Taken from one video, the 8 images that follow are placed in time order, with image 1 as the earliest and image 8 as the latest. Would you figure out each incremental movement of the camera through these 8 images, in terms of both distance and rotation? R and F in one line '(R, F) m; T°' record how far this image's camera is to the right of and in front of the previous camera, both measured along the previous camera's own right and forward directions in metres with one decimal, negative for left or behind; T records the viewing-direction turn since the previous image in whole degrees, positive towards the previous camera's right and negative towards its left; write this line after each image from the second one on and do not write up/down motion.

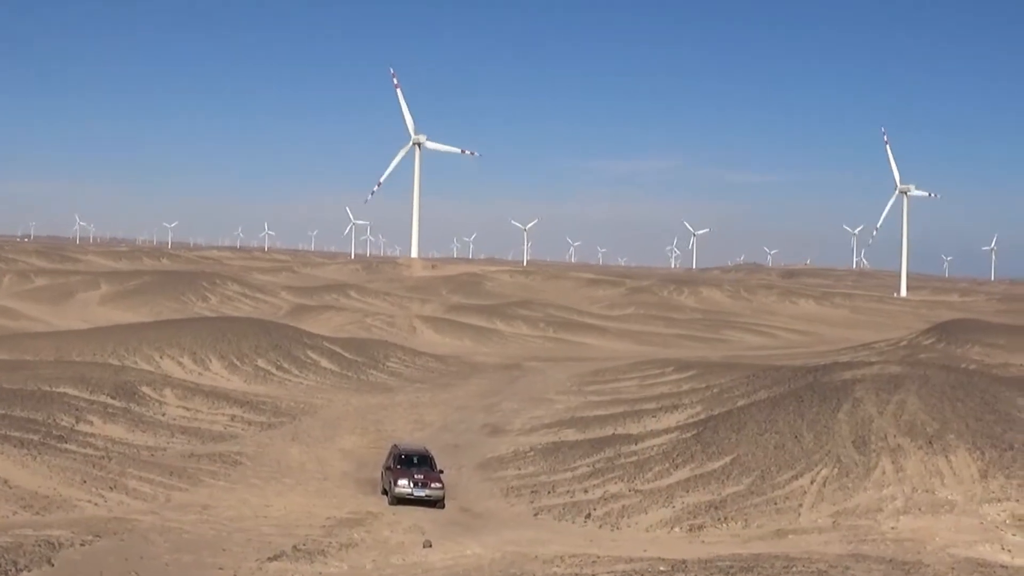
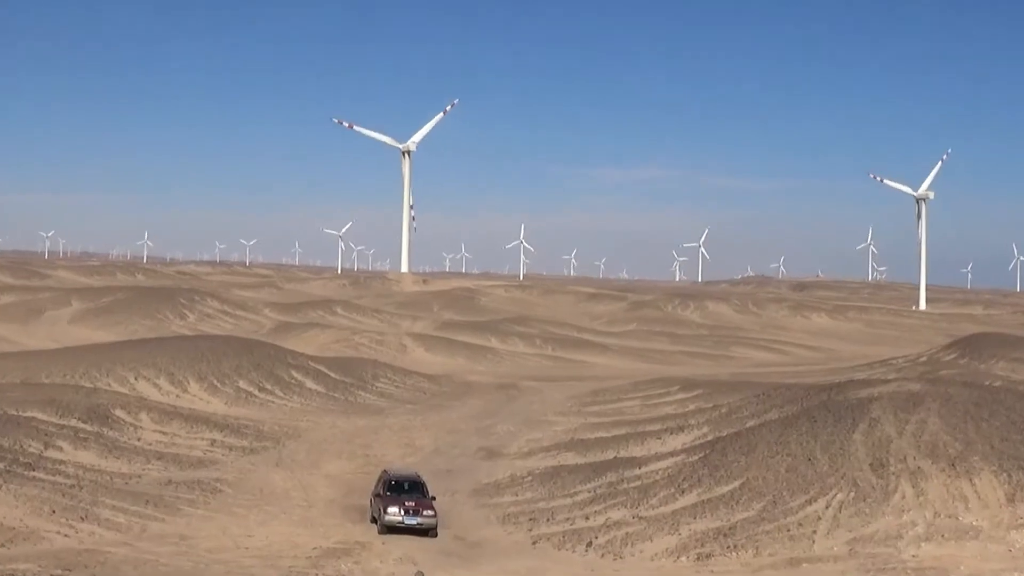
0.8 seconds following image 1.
(+2.3, +3.8) m; -2°
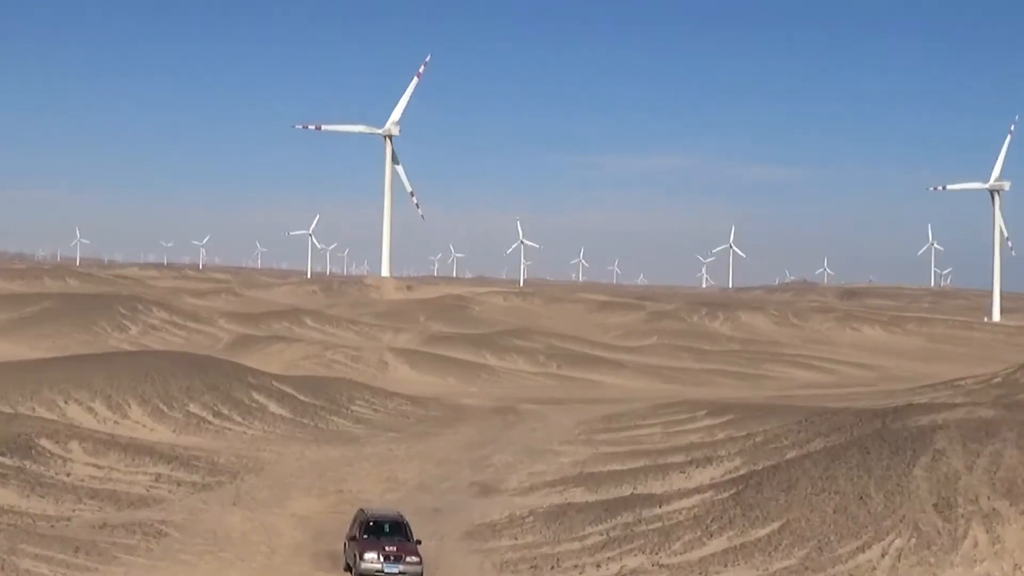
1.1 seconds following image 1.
(+0.3, +9.9) m; 0°
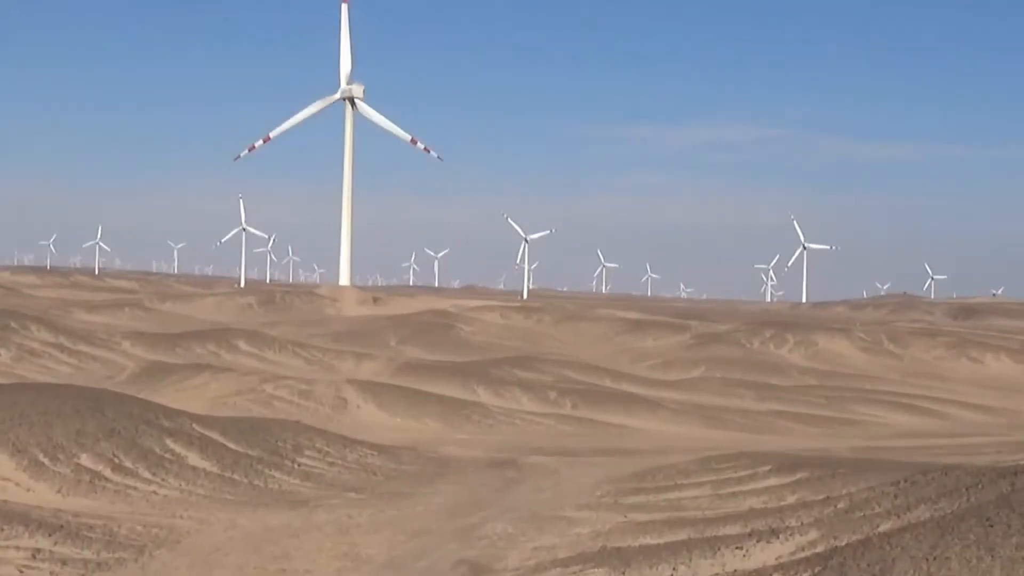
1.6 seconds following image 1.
(+0.8, +14.4) m; -1°
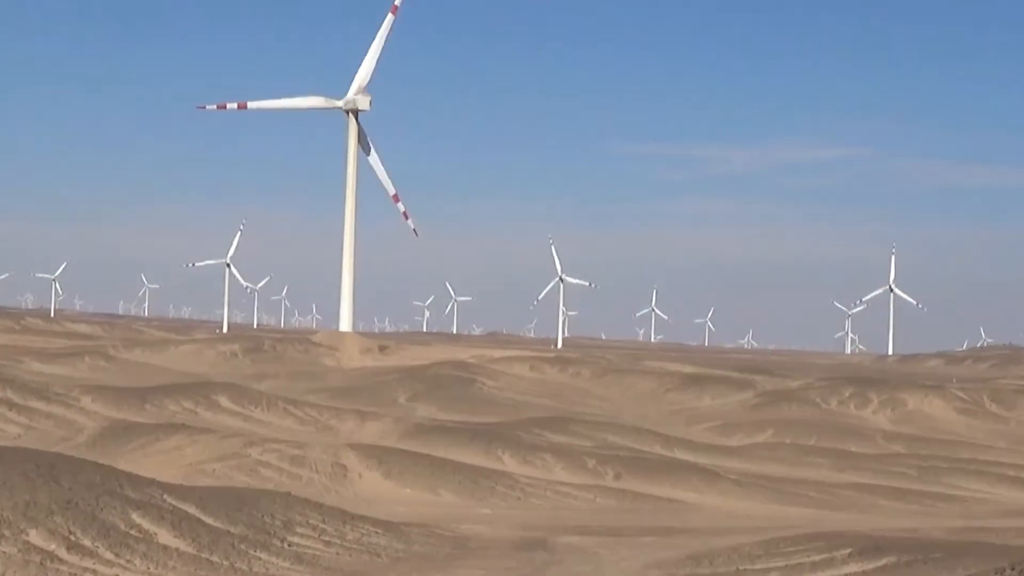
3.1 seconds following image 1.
(0.0, +6.8) m; -1°
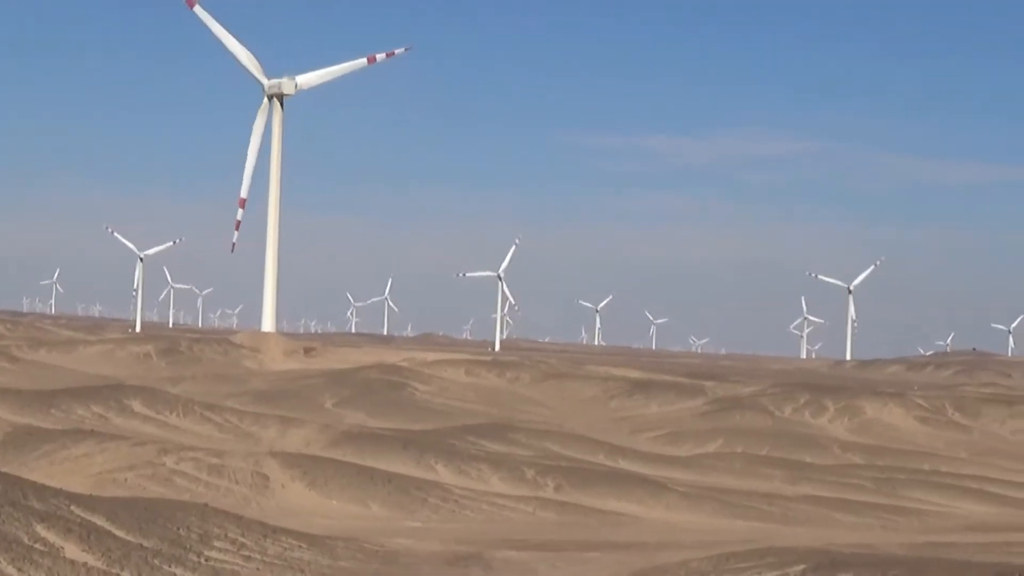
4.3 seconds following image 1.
(+0.3, +2.3) m; +1°
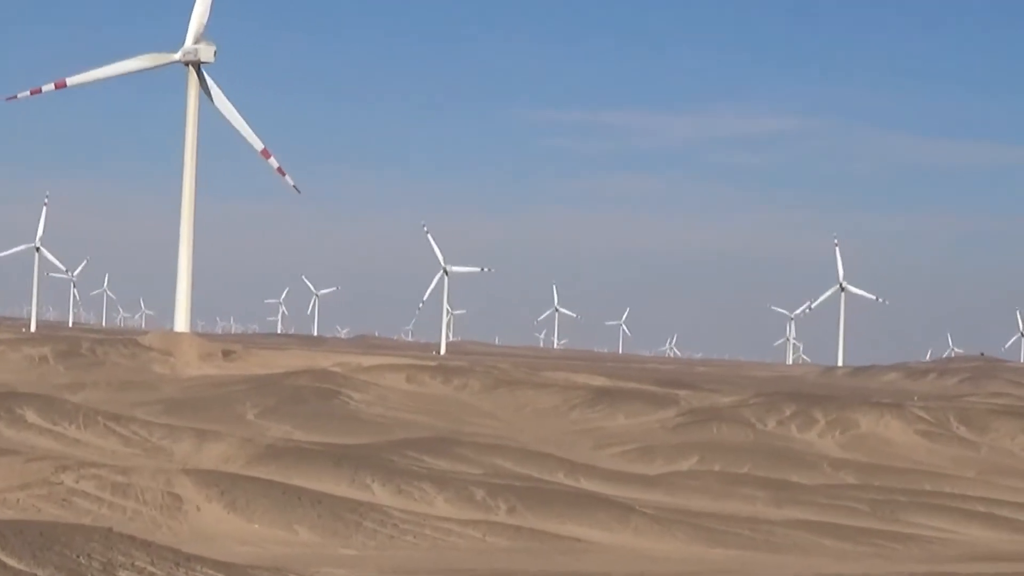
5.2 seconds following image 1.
(+0.5, +4.1) m; +1°
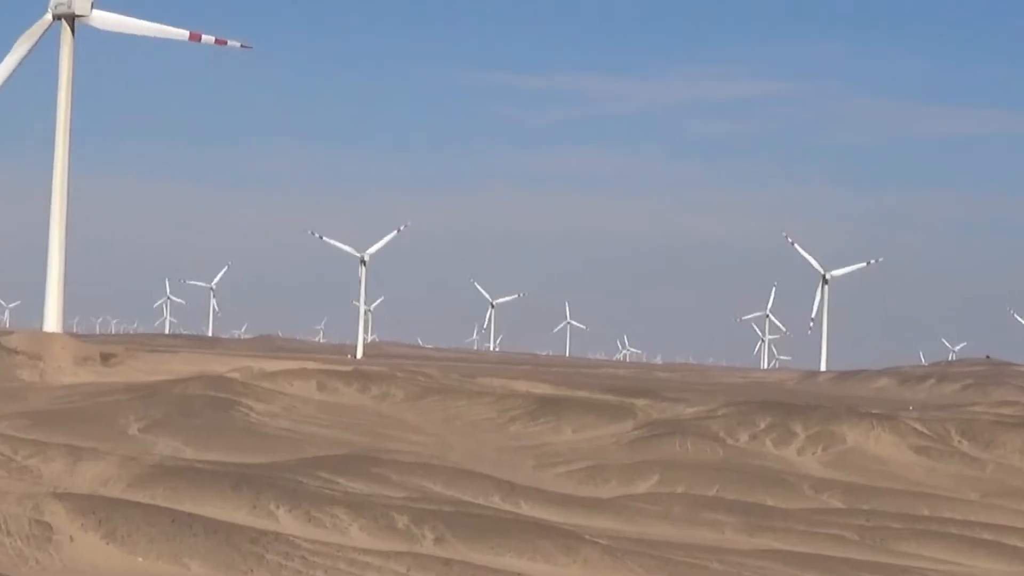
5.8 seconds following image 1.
(+0.7, +4.4) m; +1°
